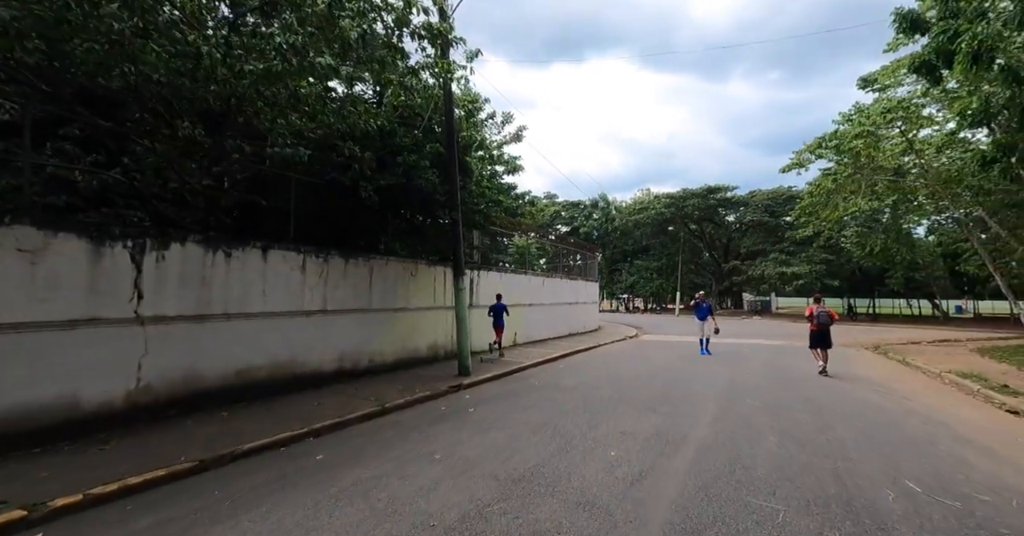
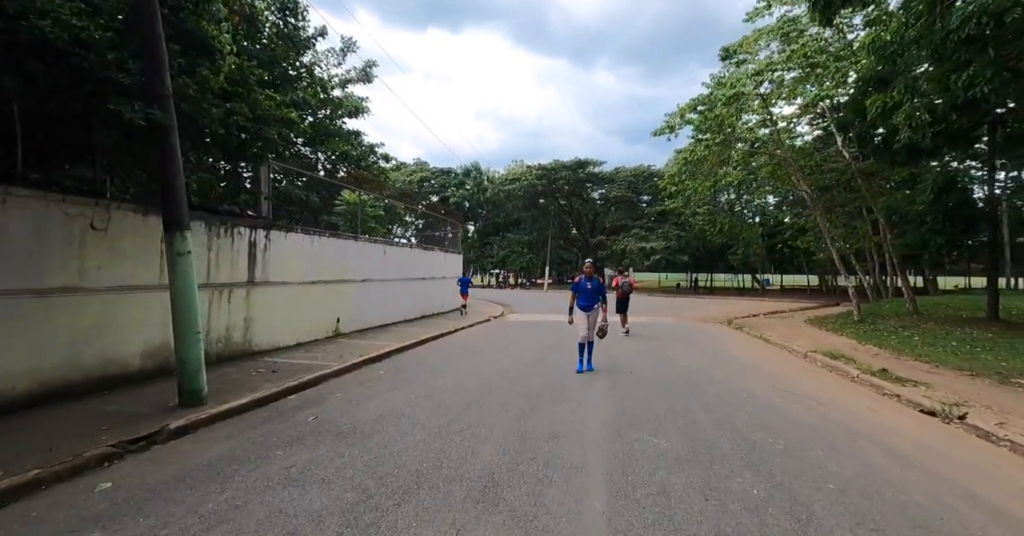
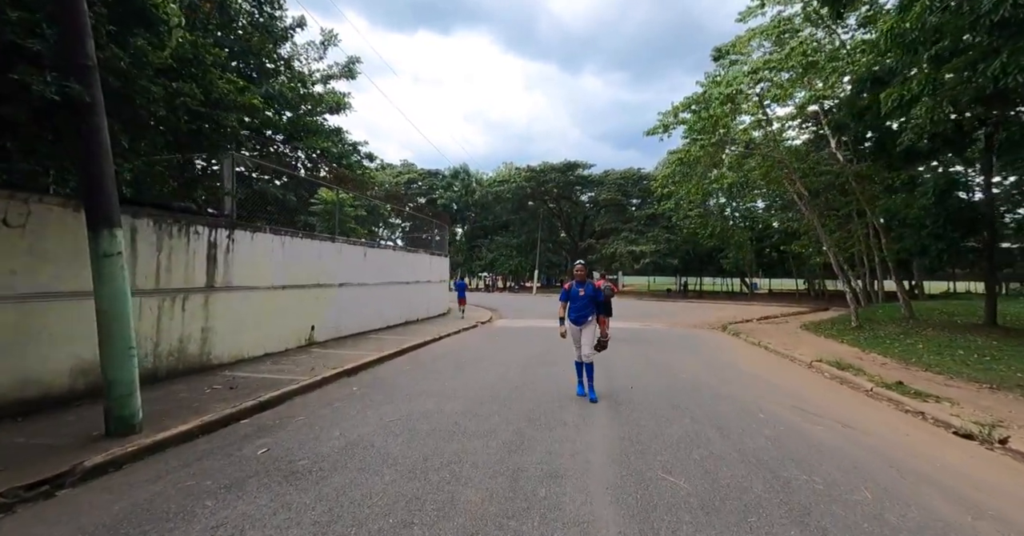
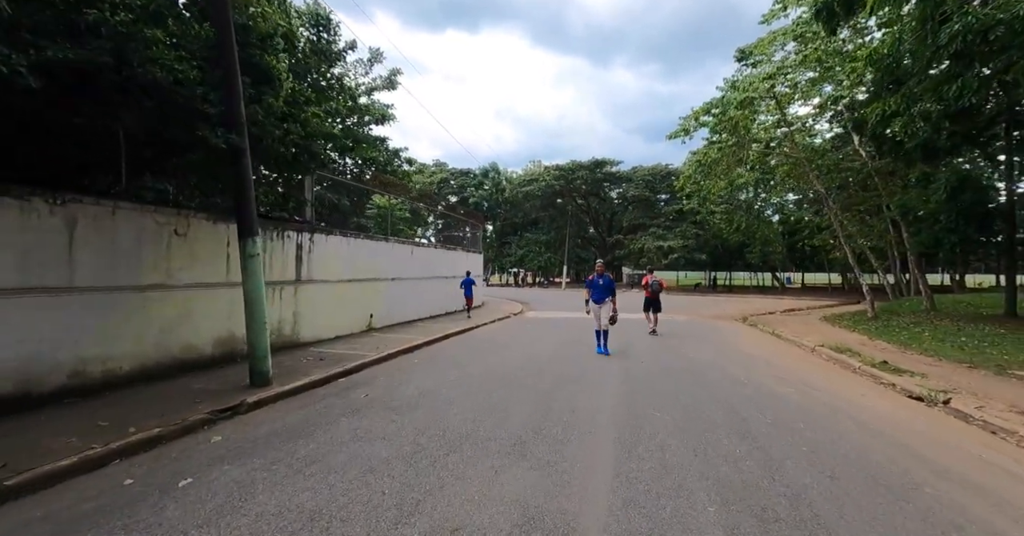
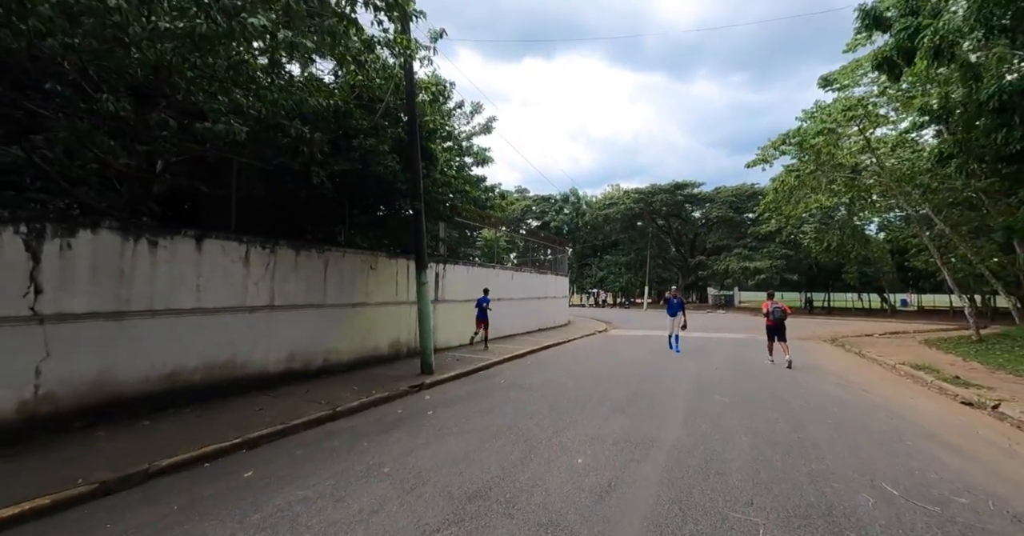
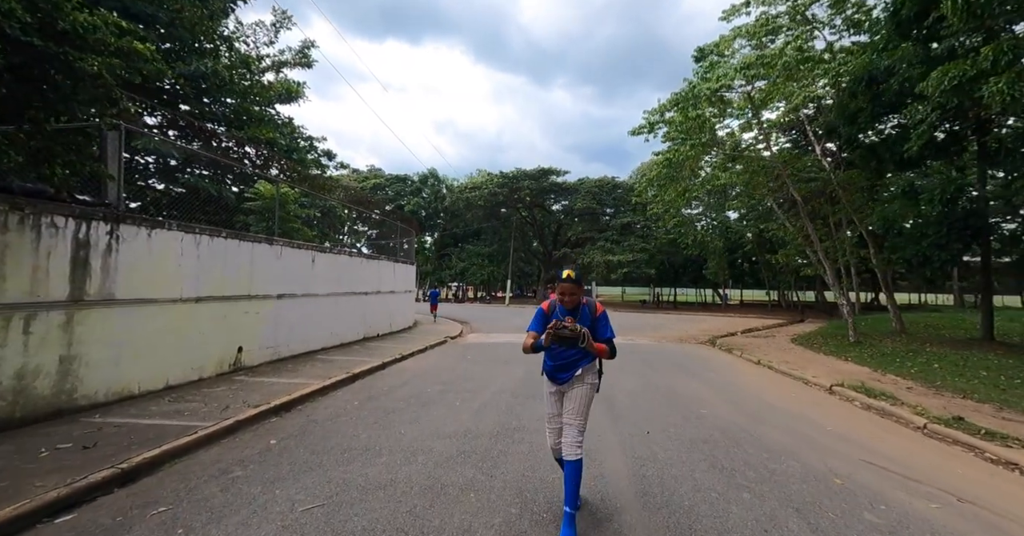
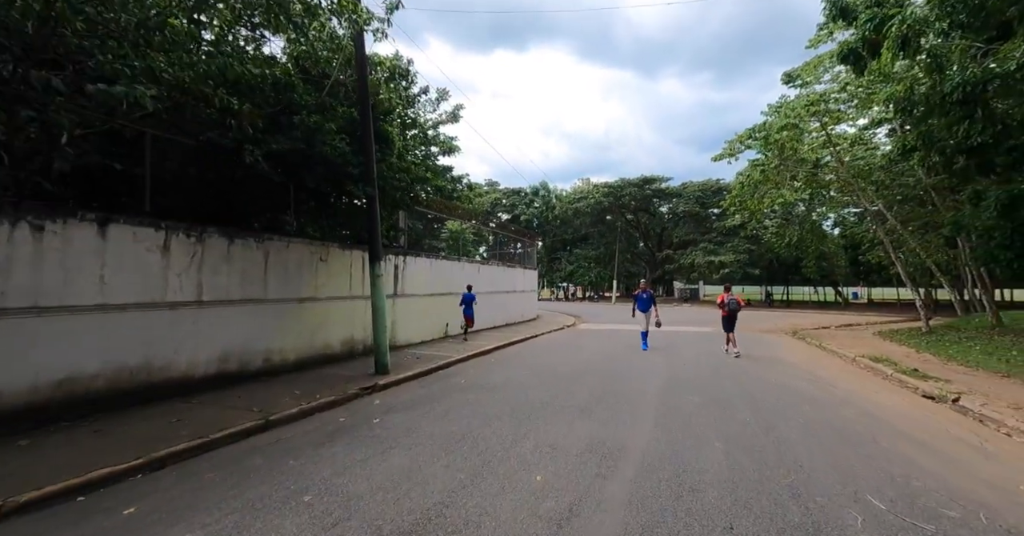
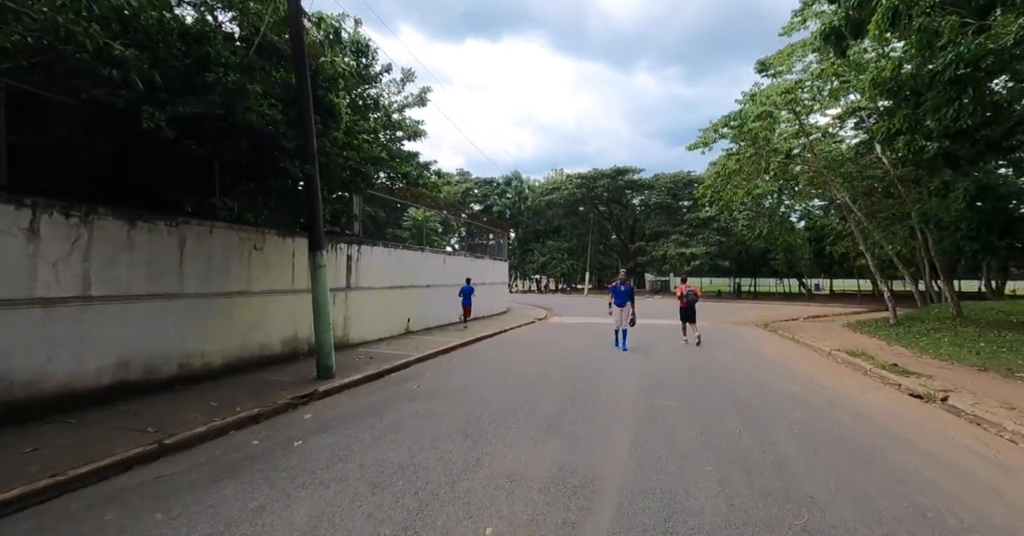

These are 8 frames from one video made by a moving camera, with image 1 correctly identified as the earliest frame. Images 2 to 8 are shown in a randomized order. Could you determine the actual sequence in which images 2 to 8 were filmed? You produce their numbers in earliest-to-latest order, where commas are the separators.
5, 7, 8, 4, 2, 3, 6
